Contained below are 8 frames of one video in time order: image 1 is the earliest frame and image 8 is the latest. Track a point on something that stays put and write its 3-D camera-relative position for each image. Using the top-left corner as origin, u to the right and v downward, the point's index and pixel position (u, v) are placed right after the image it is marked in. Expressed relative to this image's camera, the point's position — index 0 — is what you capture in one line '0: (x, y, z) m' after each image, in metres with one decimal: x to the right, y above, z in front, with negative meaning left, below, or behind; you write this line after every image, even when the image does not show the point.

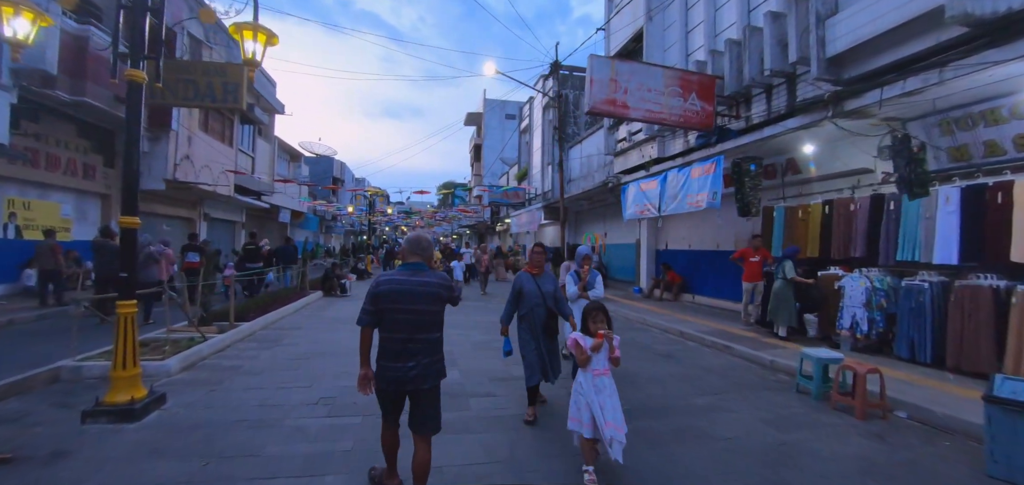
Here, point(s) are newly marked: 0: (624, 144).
0: (+3.7, +3.3, +14.5) m
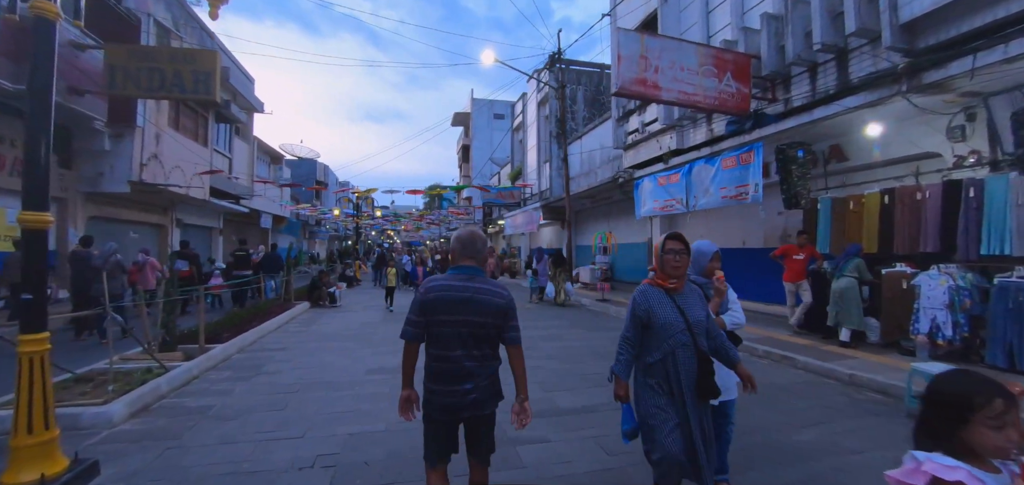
0: (+3.8, +3.3, +13.5) m
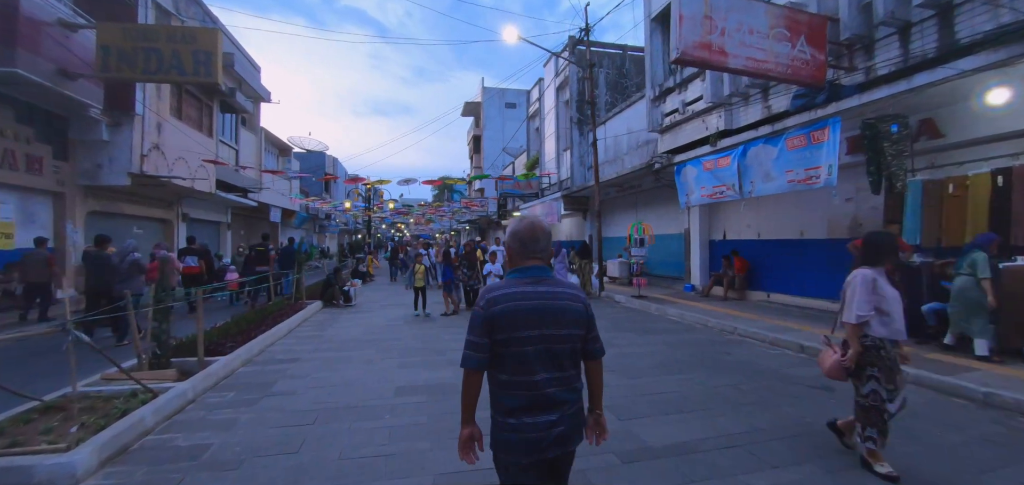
0: (+4.5, +3.5, +12.3) m
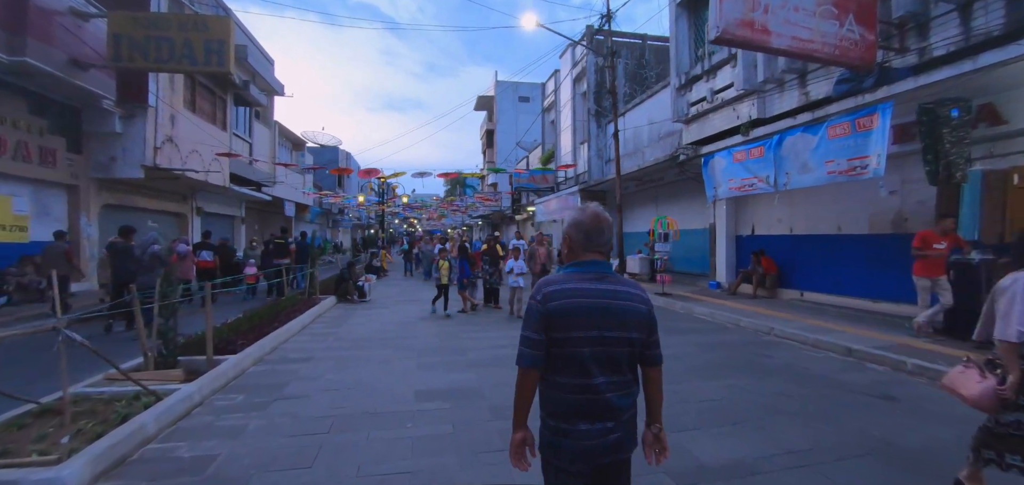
0: (+5.1, +3.6, +11.7) m
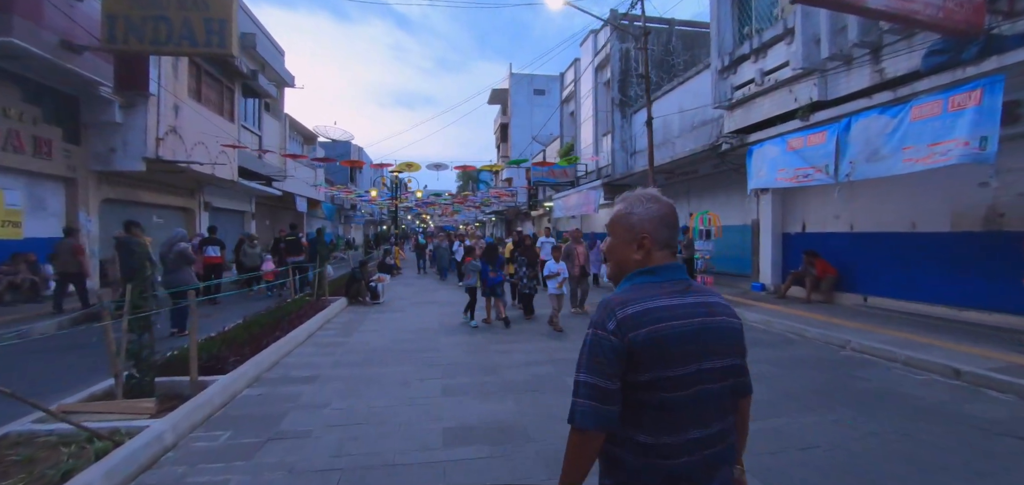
0: (+5.7, +3.7, +10.6) m
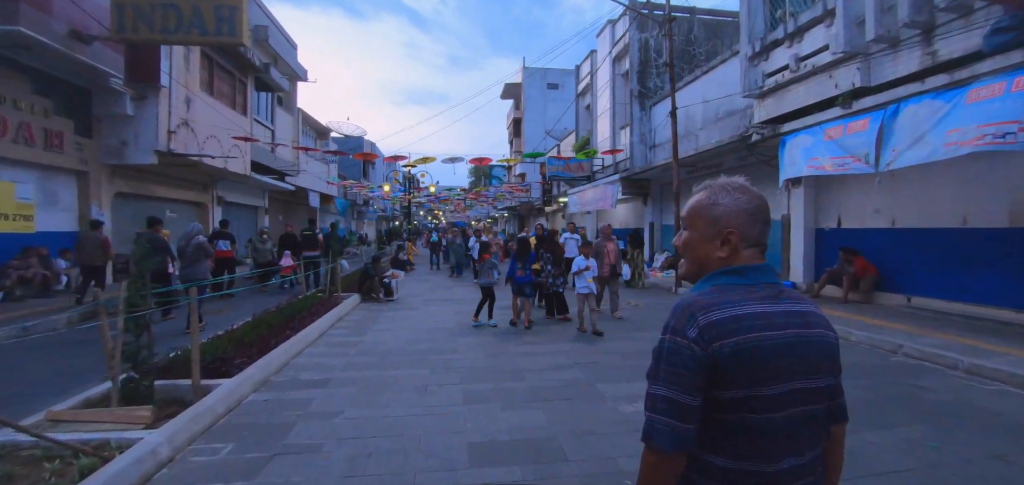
0: (+6.1, +3.8, +10.0) m
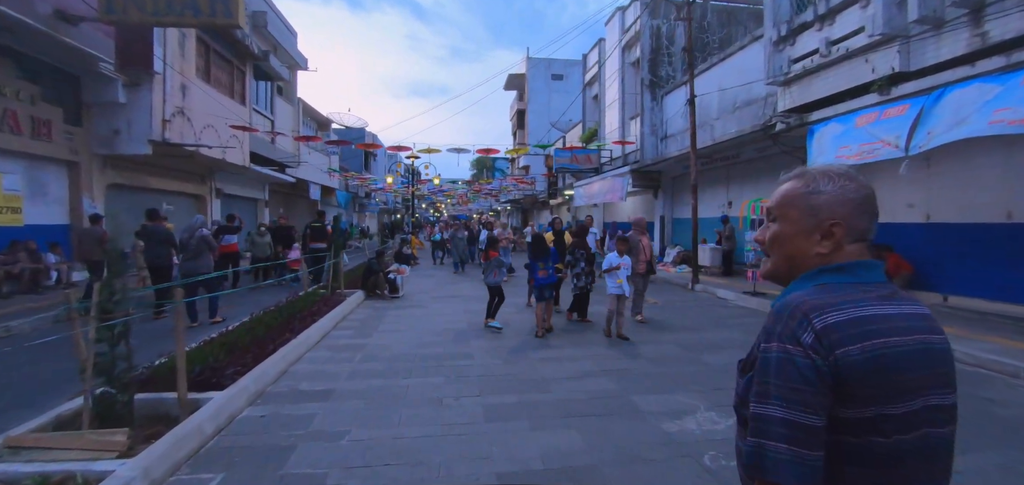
0: (+6.4, +3.9, +9.4) m
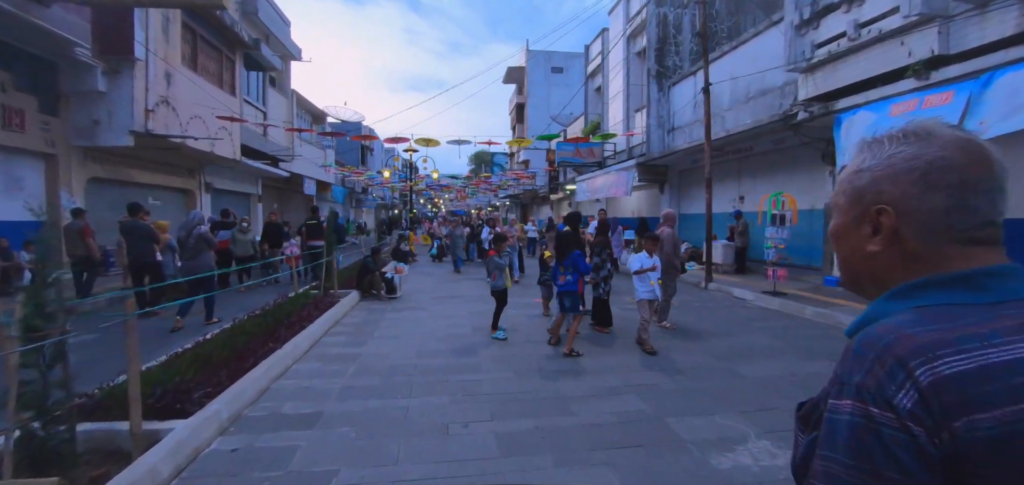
0: (+6.5, +4.0, +8.8) m
